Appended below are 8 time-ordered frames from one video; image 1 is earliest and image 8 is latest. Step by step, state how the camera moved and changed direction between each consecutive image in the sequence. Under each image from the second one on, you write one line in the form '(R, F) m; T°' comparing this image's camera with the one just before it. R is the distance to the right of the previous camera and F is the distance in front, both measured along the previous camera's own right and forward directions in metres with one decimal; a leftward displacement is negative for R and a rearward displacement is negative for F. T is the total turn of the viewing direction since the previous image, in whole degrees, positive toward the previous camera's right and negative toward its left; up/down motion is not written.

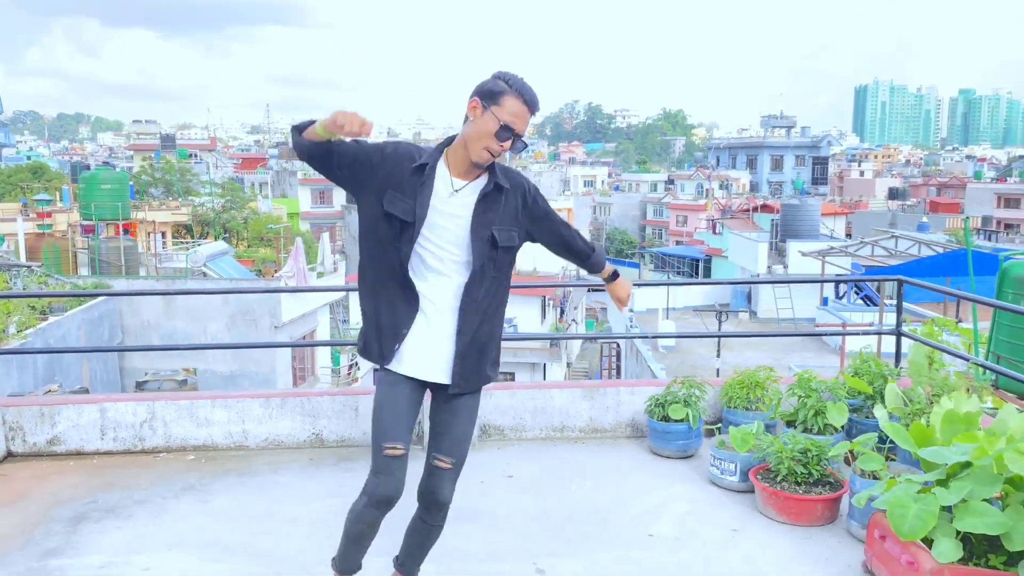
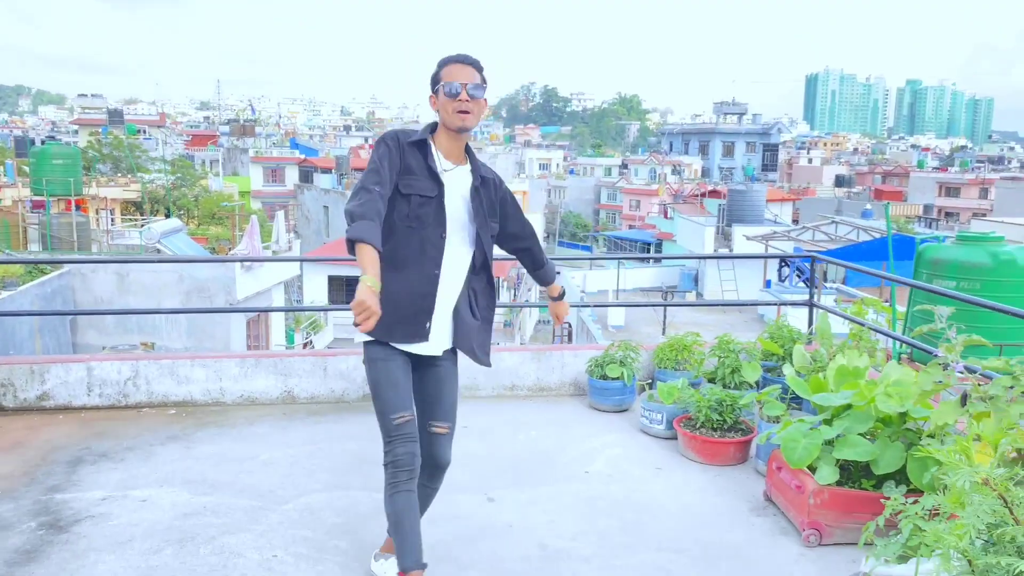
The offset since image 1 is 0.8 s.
(0.0, -0.4) m; +3°
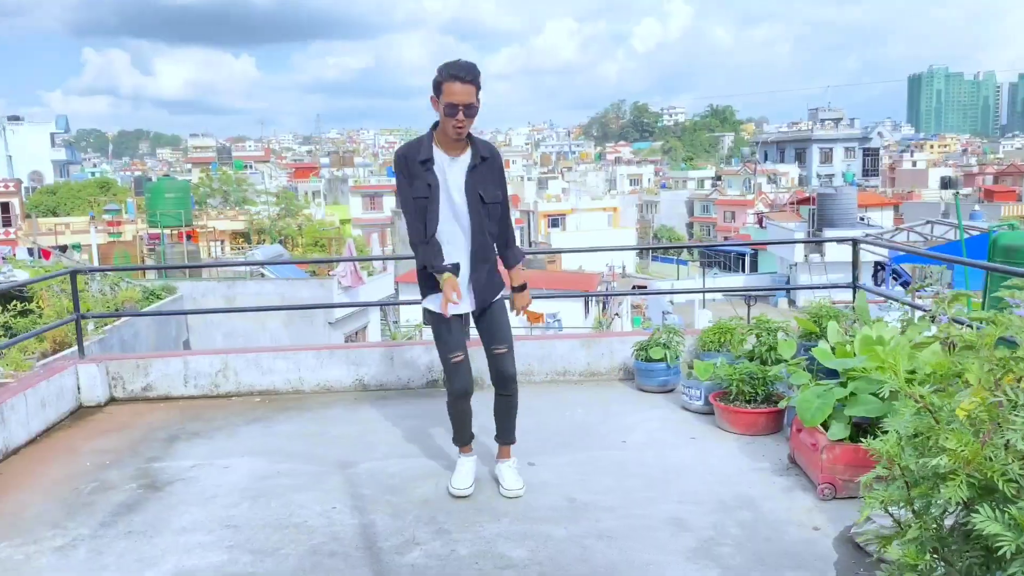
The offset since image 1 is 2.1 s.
(+0.3, -0.3) m; -6°
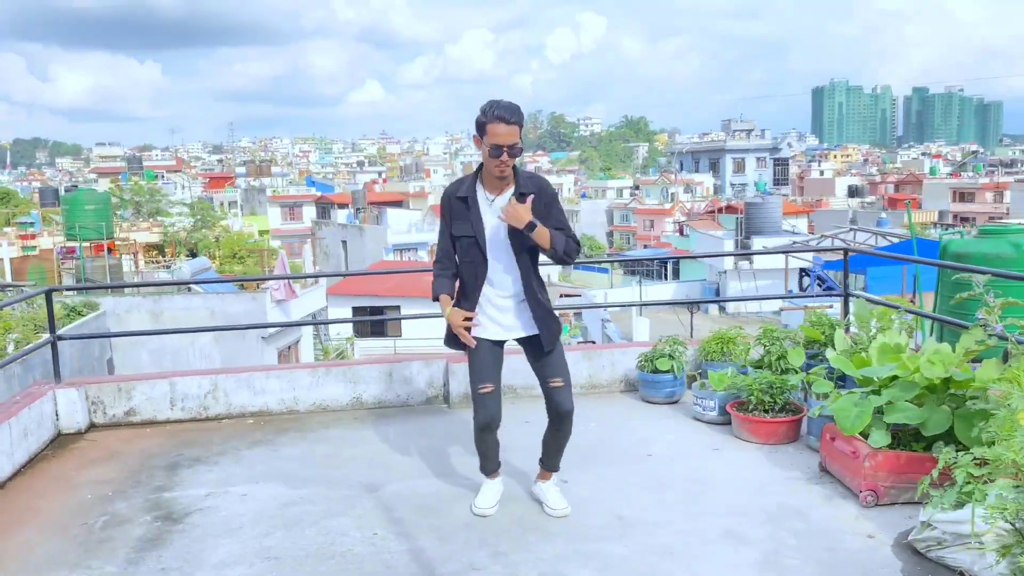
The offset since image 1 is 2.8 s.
(-0.4, +0.1) m; +5°
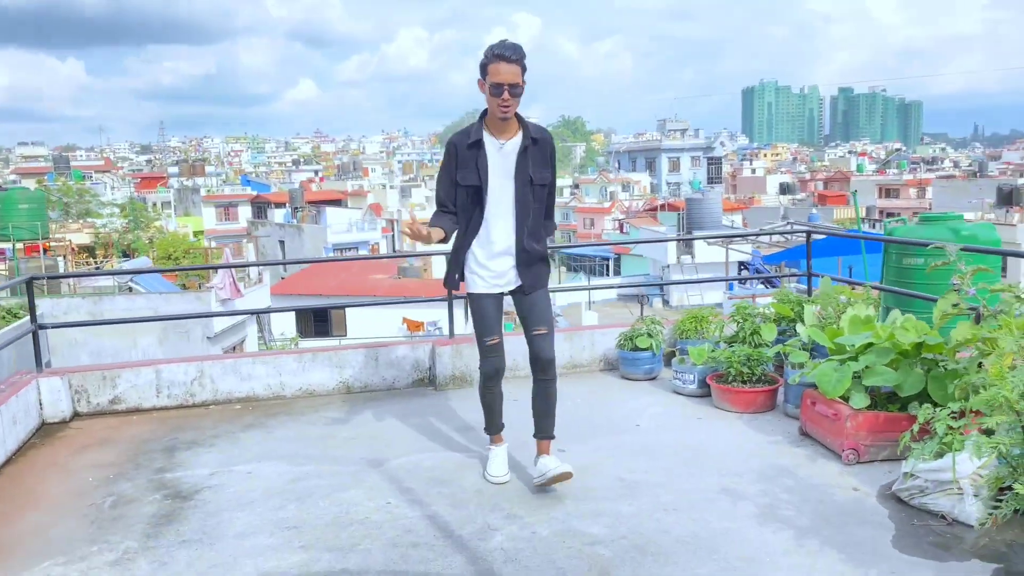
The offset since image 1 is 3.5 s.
(-0.2, -0.1) m; +4°
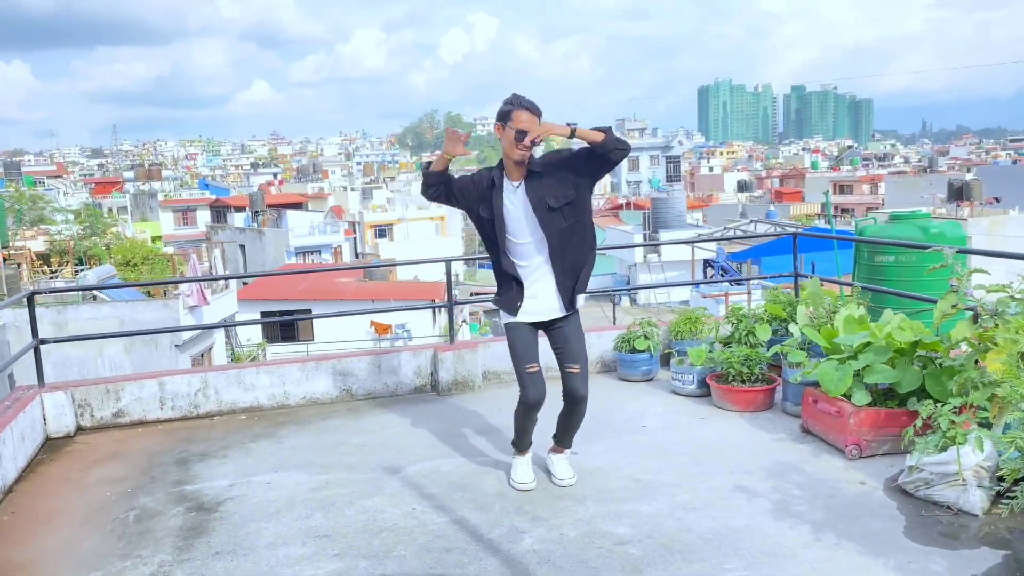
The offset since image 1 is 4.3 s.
(-0.2, -0.1) m; +3°
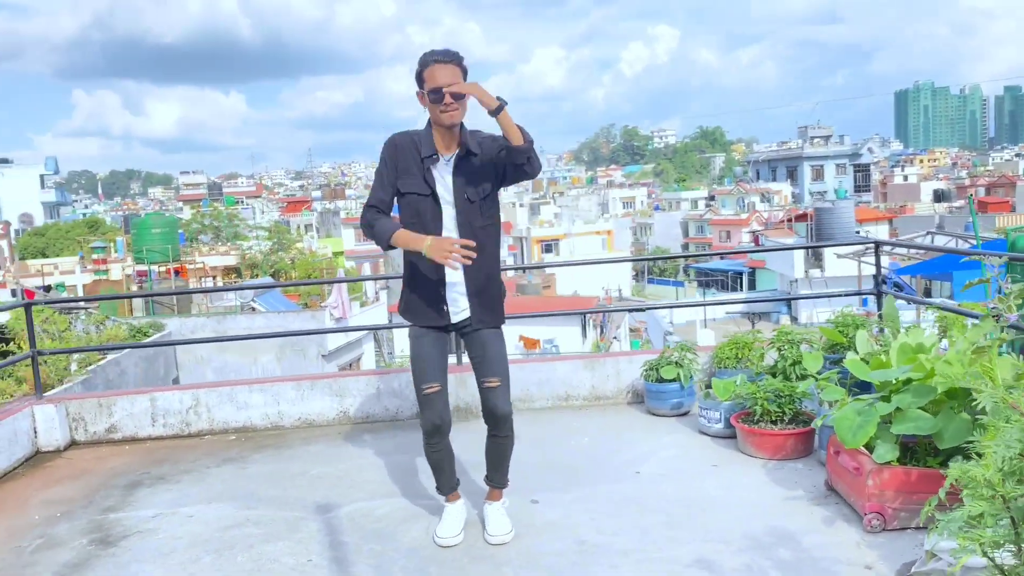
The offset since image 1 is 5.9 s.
(+0.8, +0.6) m; -12°
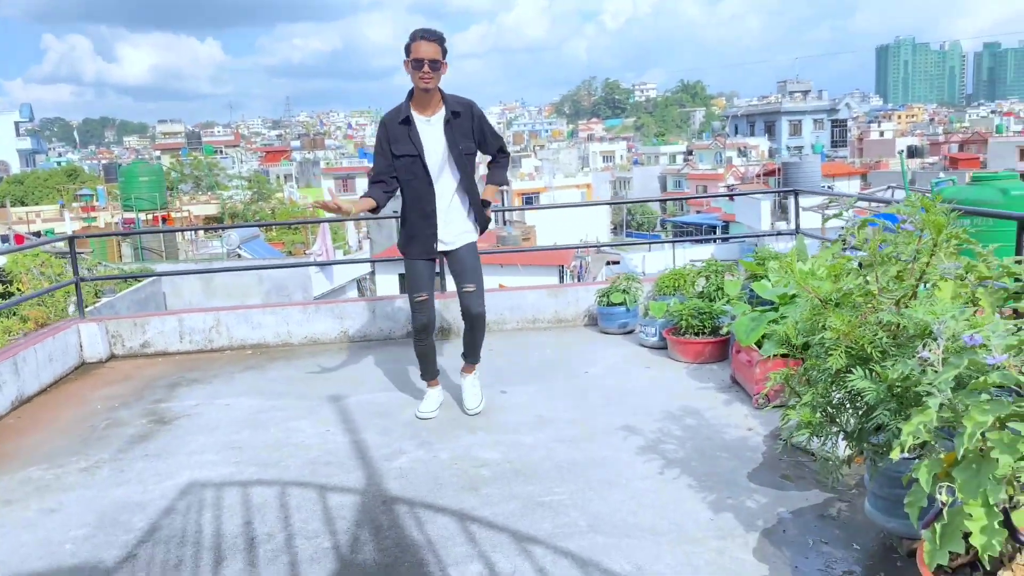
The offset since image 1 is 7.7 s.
(0.0, -0.8) m; +1°
